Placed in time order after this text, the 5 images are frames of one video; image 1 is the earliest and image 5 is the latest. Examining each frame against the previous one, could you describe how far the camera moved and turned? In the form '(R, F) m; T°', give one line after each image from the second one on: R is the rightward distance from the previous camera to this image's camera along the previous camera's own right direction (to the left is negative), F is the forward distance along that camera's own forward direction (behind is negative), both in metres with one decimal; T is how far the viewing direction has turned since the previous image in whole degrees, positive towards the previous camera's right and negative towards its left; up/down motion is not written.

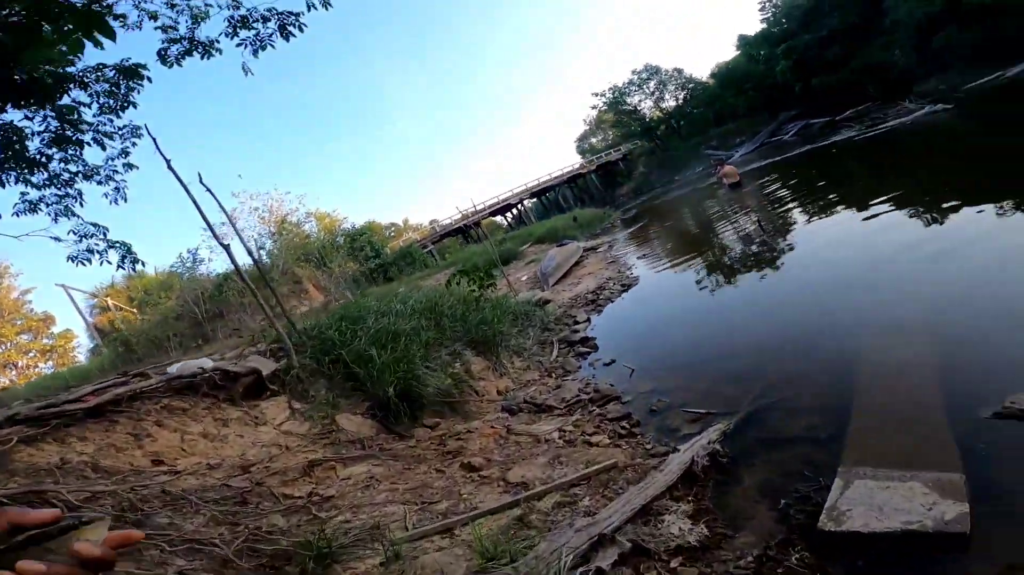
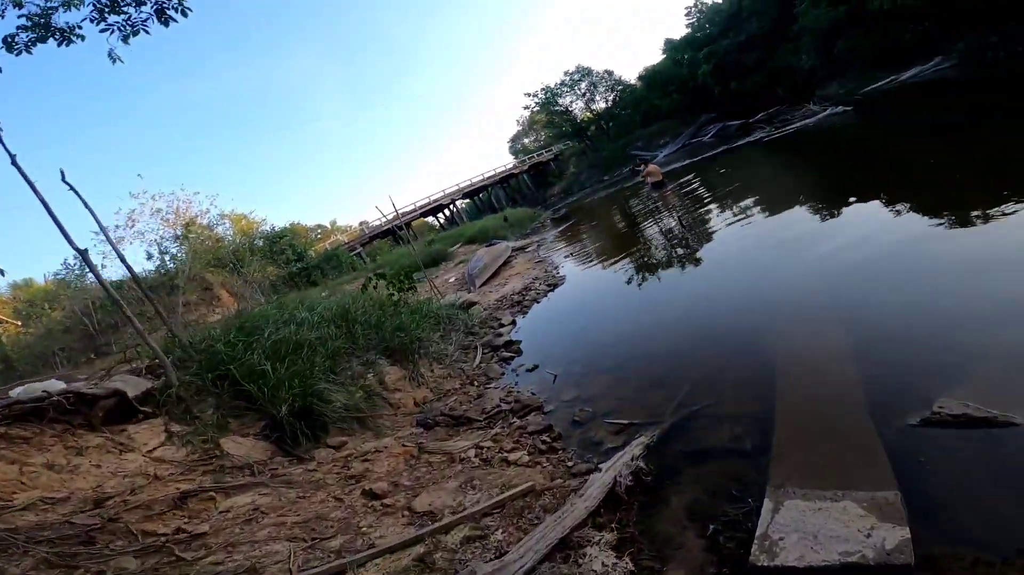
(+0.5, +0.9) m; +7°
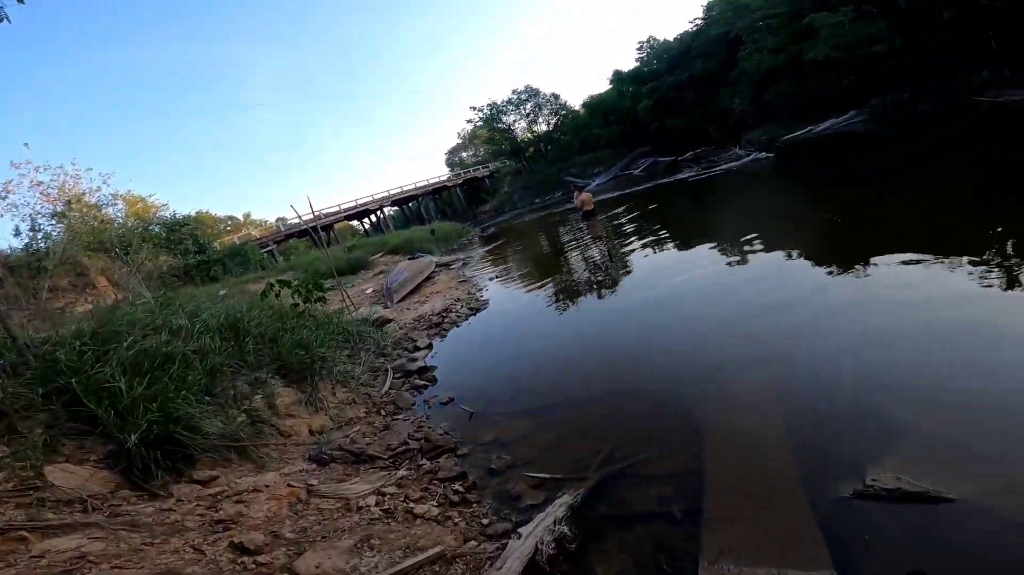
(-0.1, +0.9) m; +8°
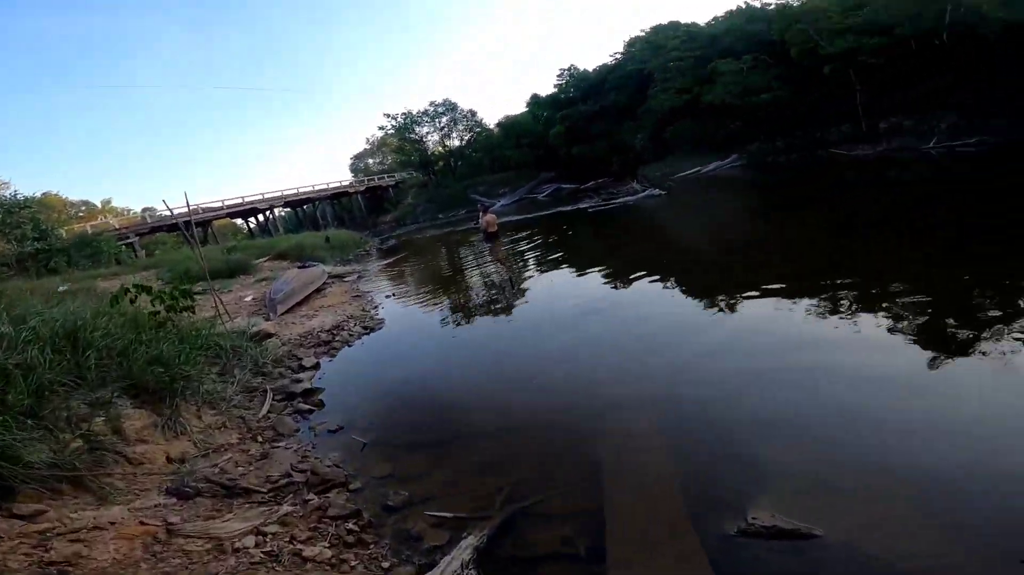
(-0.2, +0.4) m; +11°
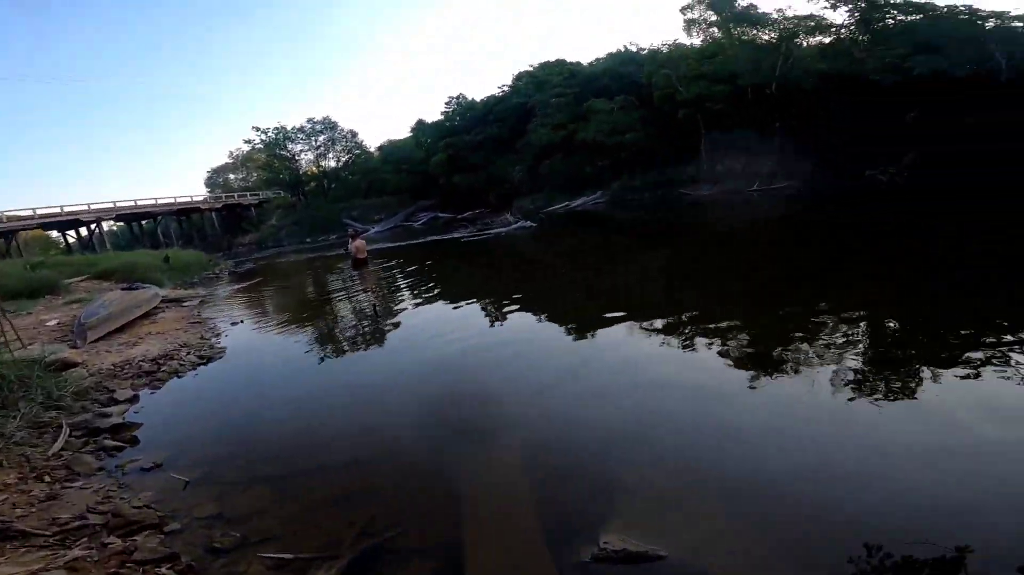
(+0.9, +0.2) m; +7°
